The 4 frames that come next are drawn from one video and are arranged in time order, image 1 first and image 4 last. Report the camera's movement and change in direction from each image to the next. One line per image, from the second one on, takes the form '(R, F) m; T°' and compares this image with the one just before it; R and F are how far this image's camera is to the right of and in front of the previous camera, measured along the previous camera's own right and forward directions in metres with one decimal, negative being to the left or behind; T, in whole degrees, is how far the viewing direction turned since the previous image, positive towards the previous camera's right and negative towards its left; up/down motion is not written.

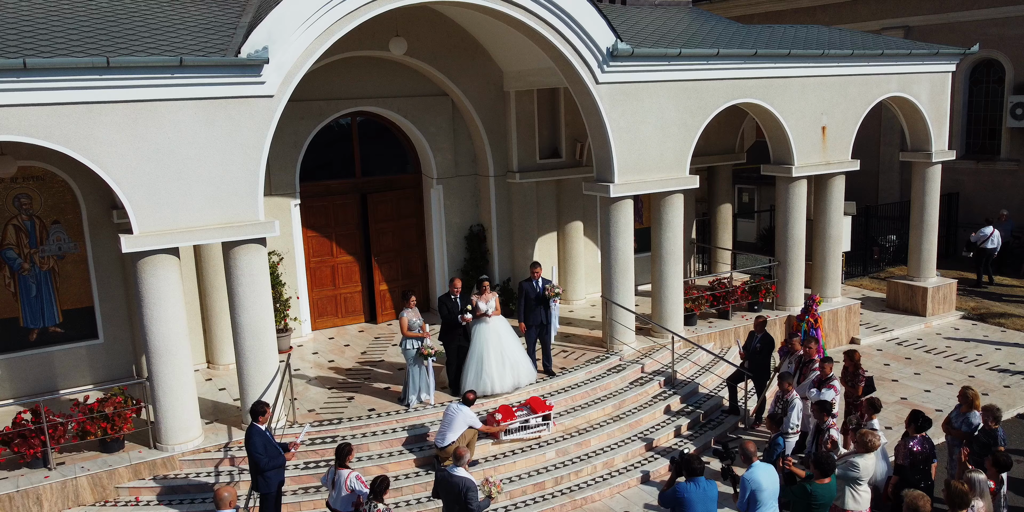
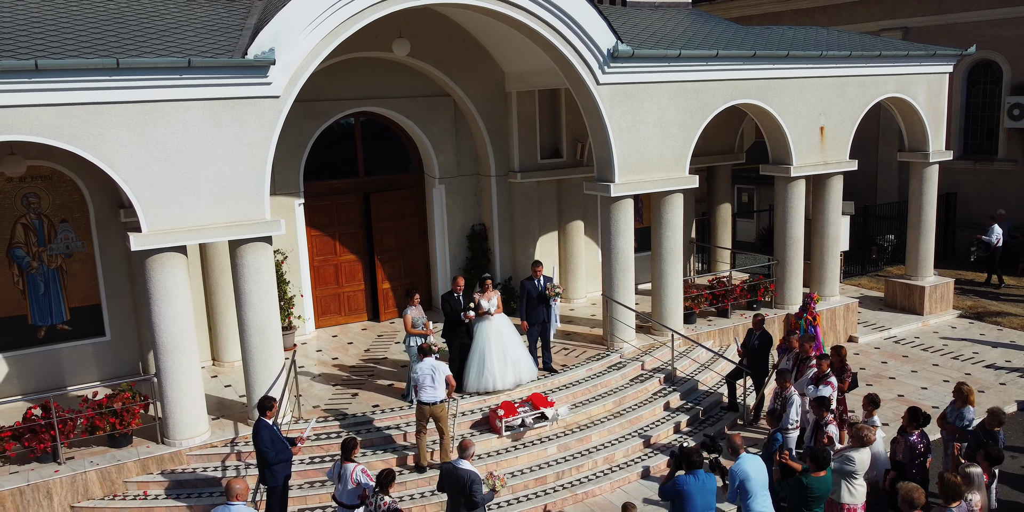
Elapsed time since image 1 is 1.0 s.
(0.0, -0.2) m; 0°
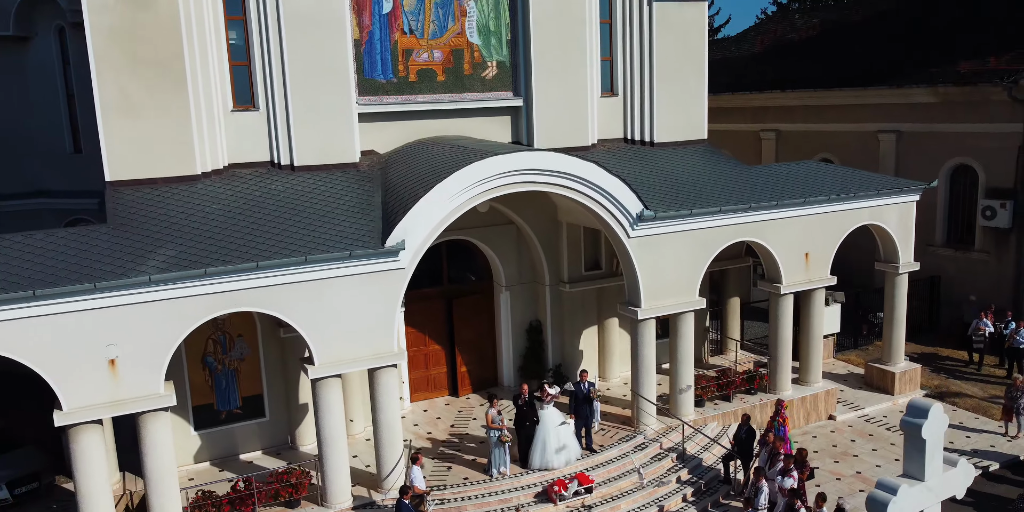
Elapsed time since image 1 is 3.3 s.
(-0.3, -4.6) m; -3°
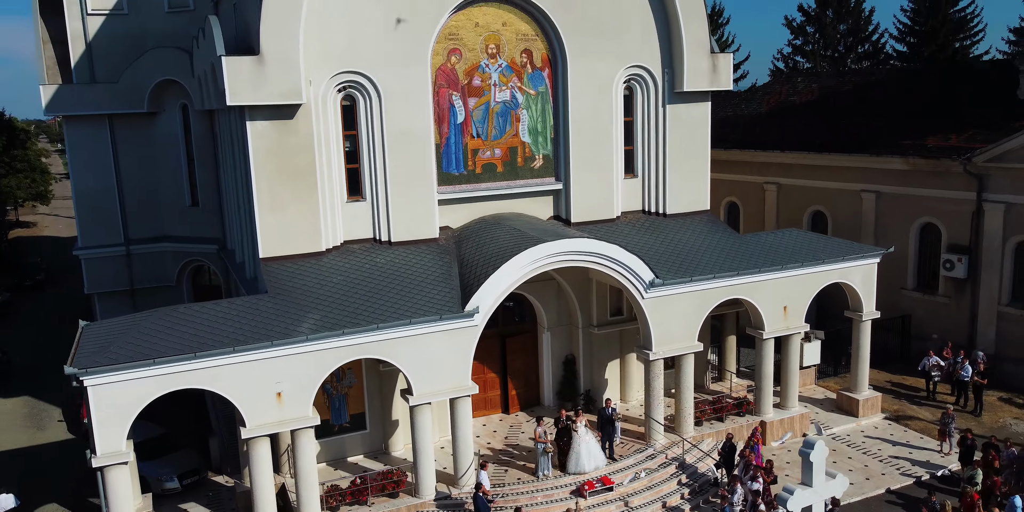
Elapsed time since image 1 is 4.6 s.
(-0.4, -5.8) m; -2°
